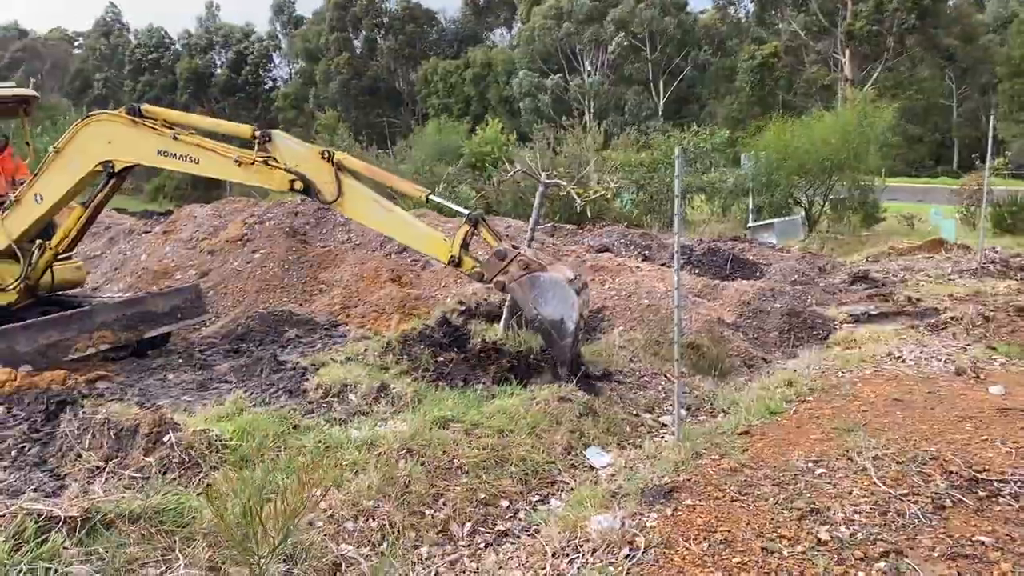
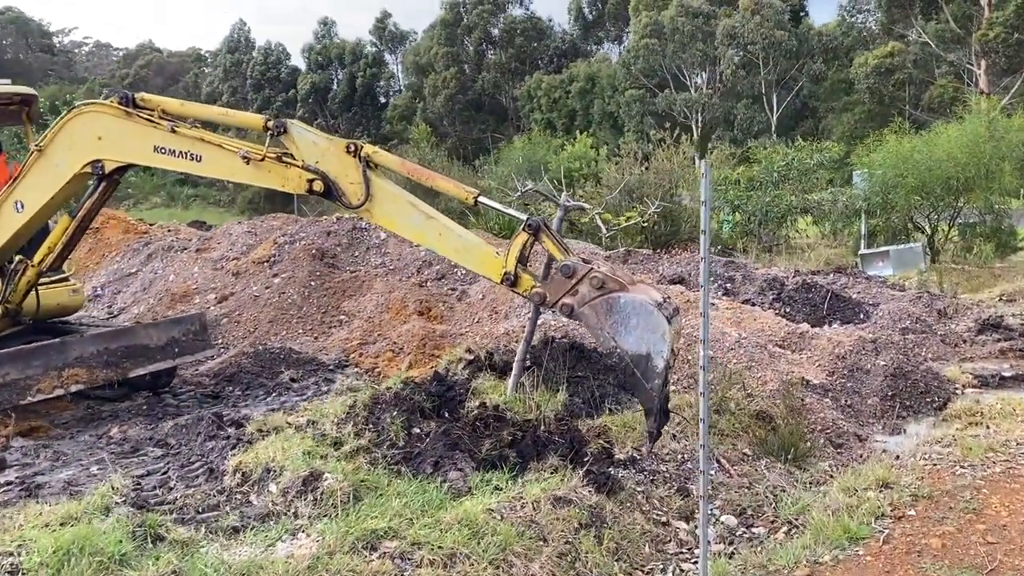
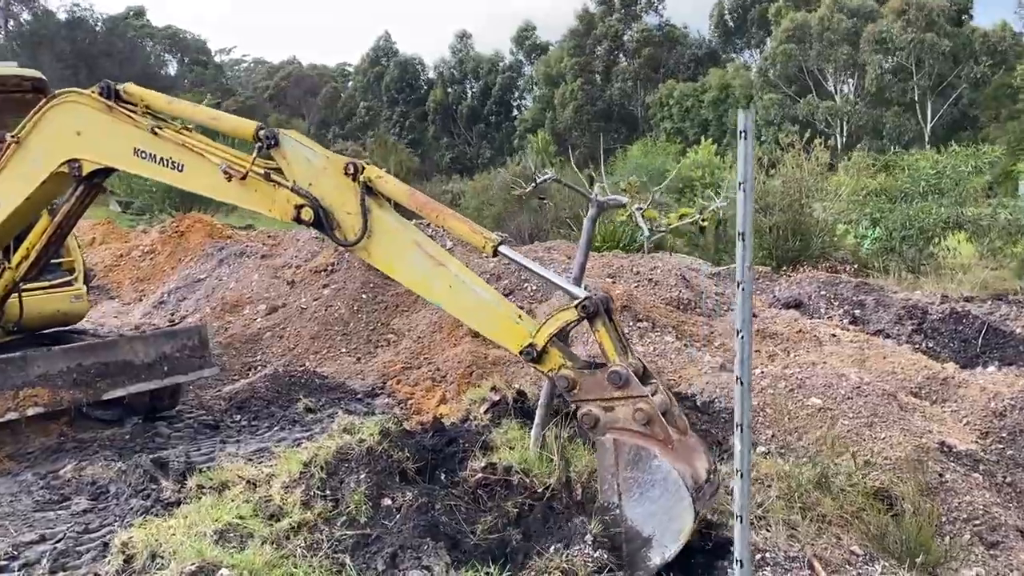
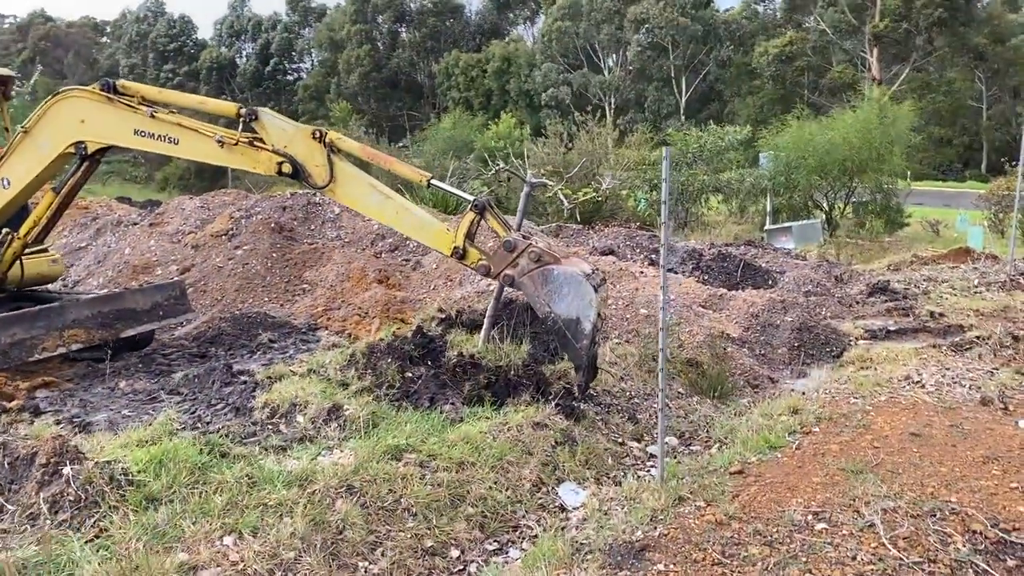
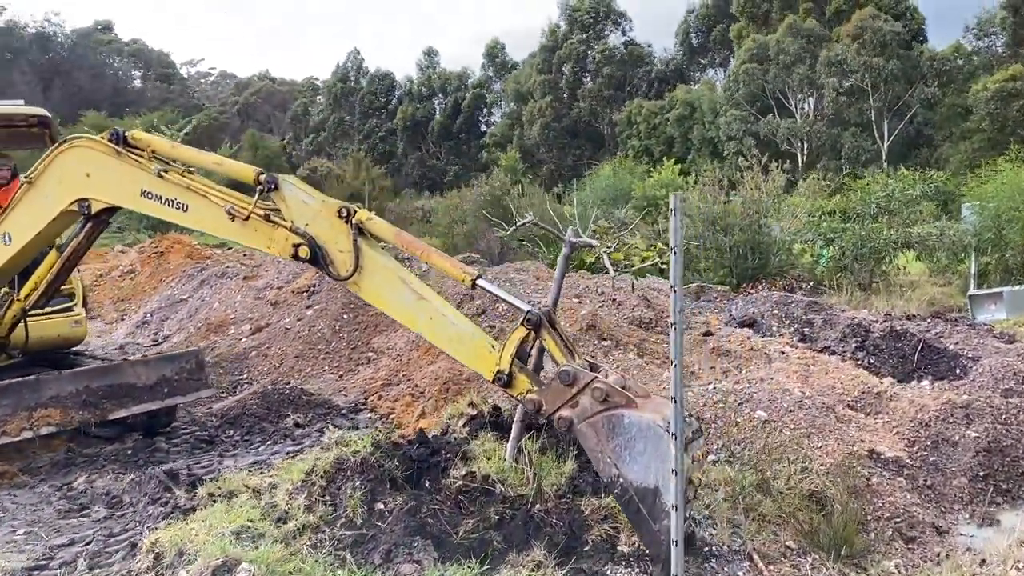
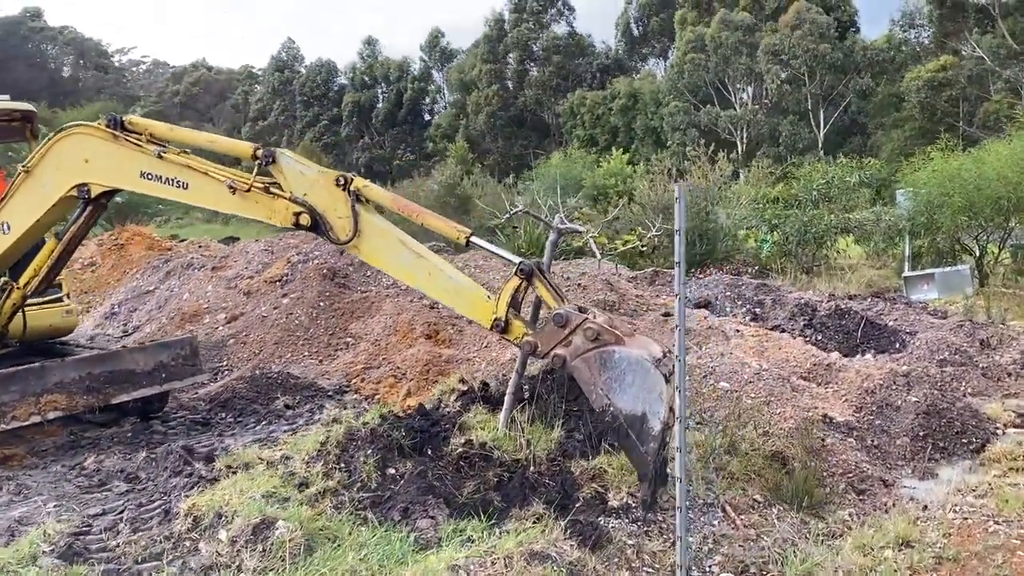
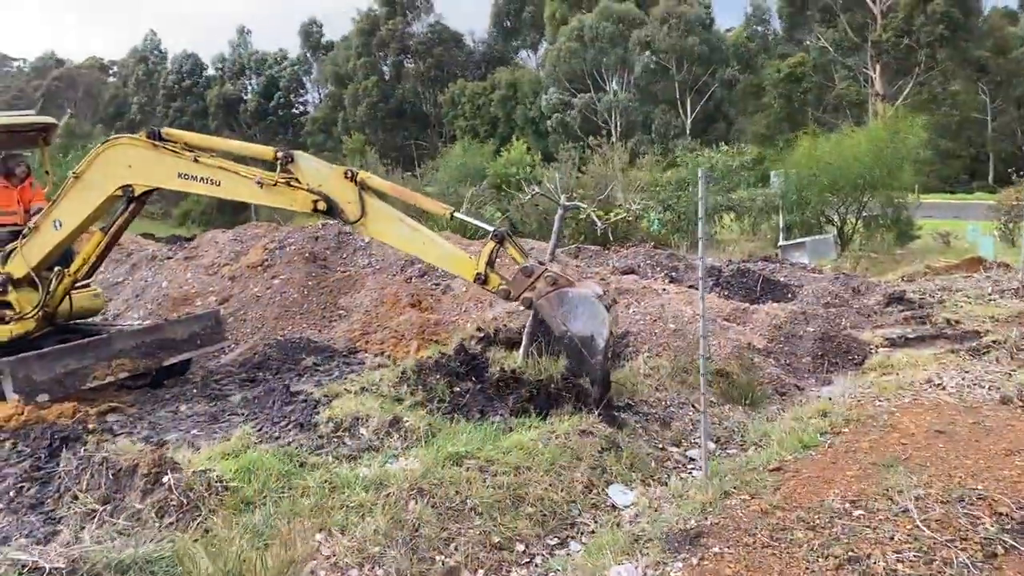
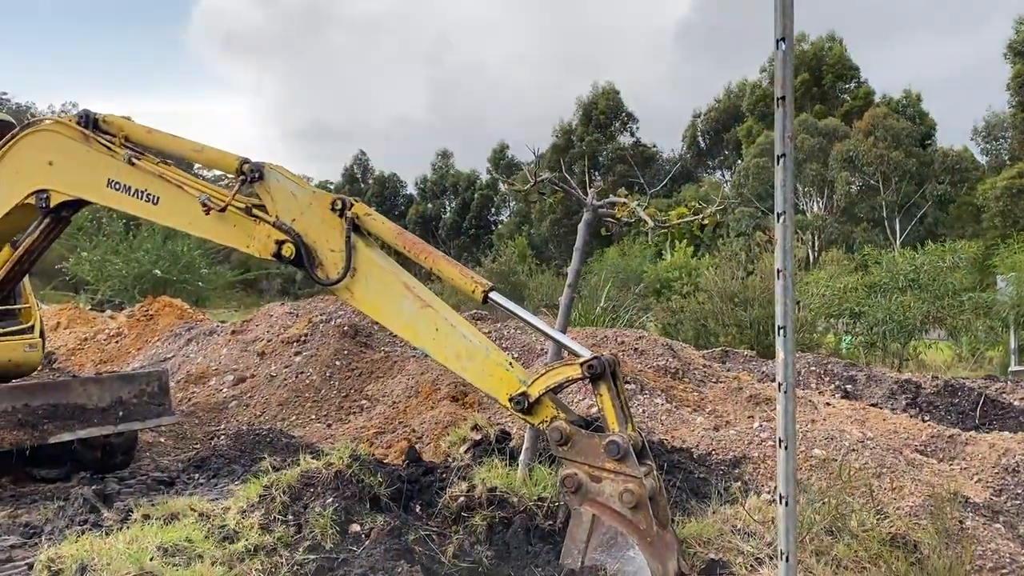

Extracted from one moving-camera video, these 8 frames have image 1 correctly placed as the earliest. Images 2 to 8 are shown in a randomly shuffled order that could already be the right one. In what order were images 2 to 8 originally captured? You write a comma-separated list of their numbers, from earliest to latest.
7, 4, 2, 6, 5, 3, 8
